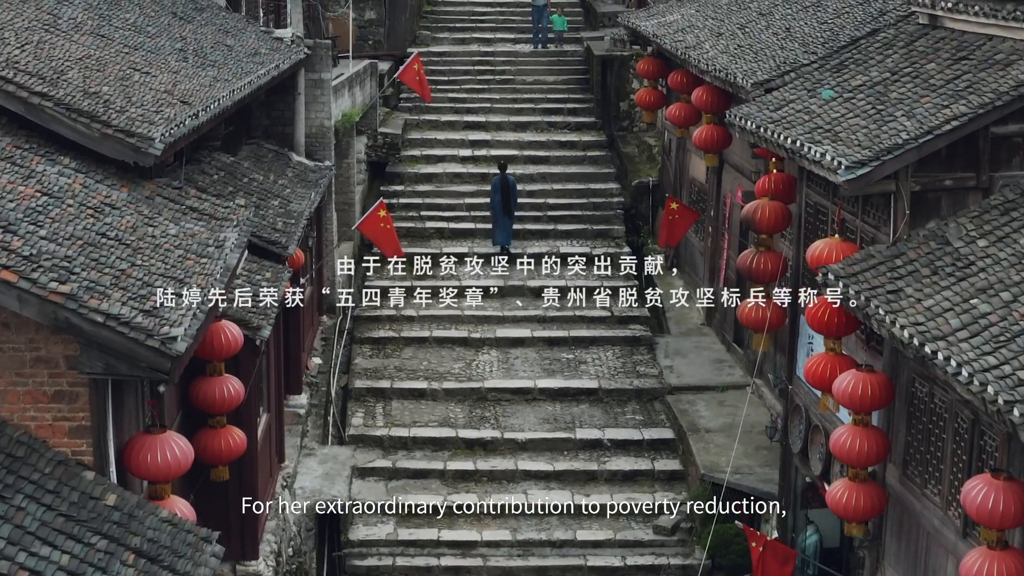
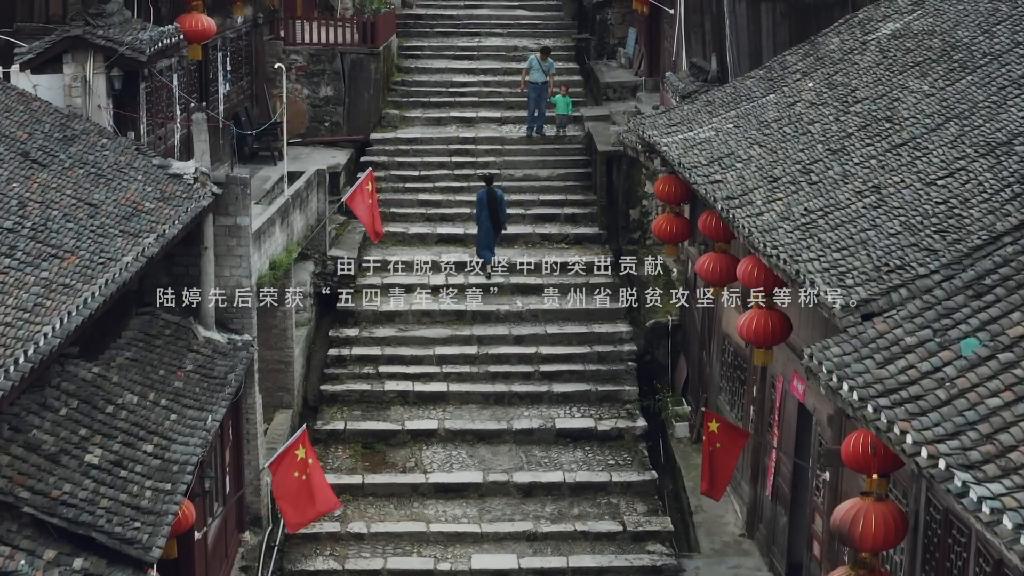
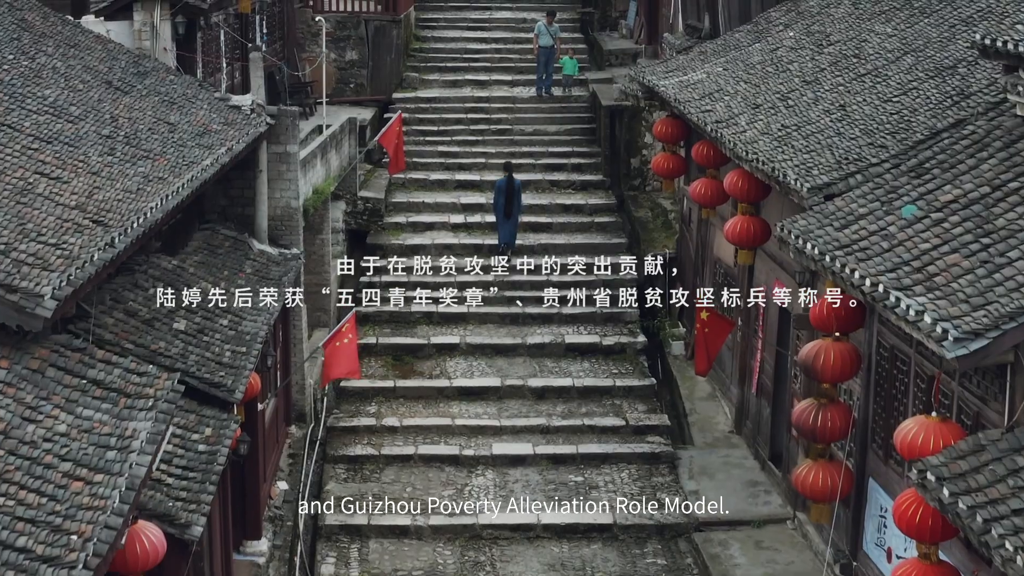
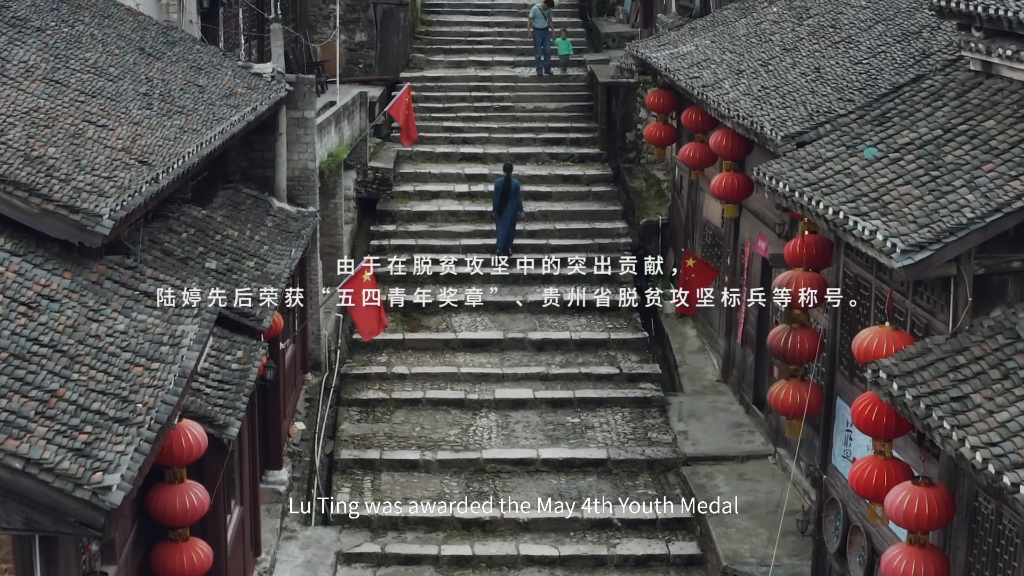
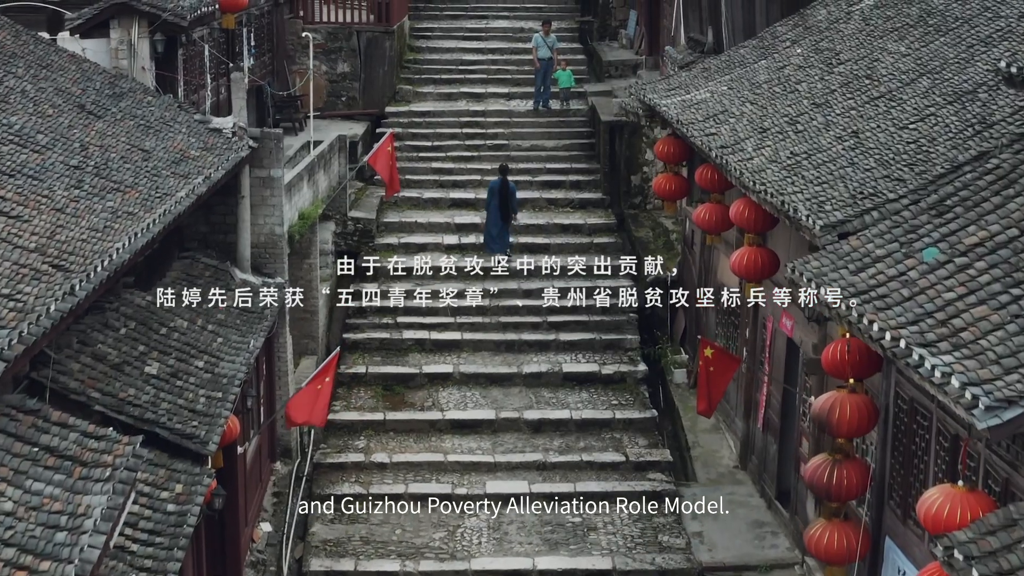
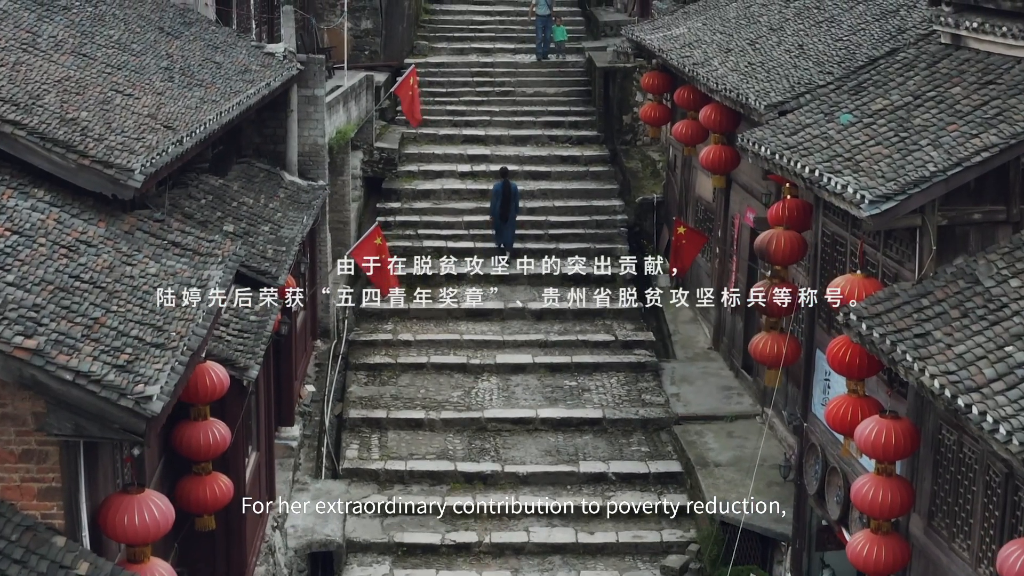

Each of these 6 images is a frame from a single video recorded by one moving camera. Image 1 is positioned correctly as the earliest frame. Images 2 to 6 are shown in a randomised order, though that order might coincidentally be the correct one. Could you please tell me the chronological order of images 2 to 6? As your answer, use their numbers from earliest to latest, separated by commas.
6, 4, 3, 5, 2
